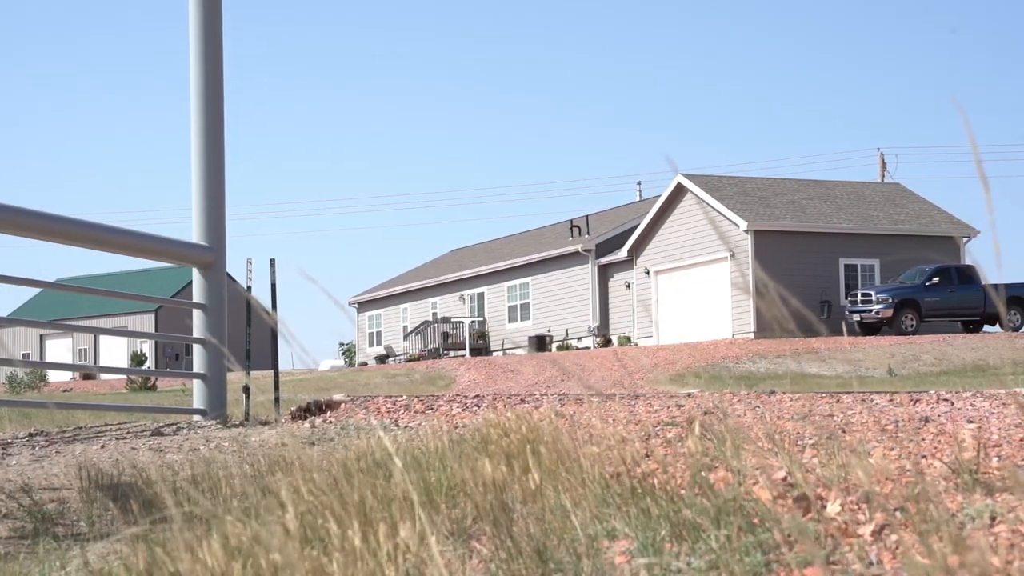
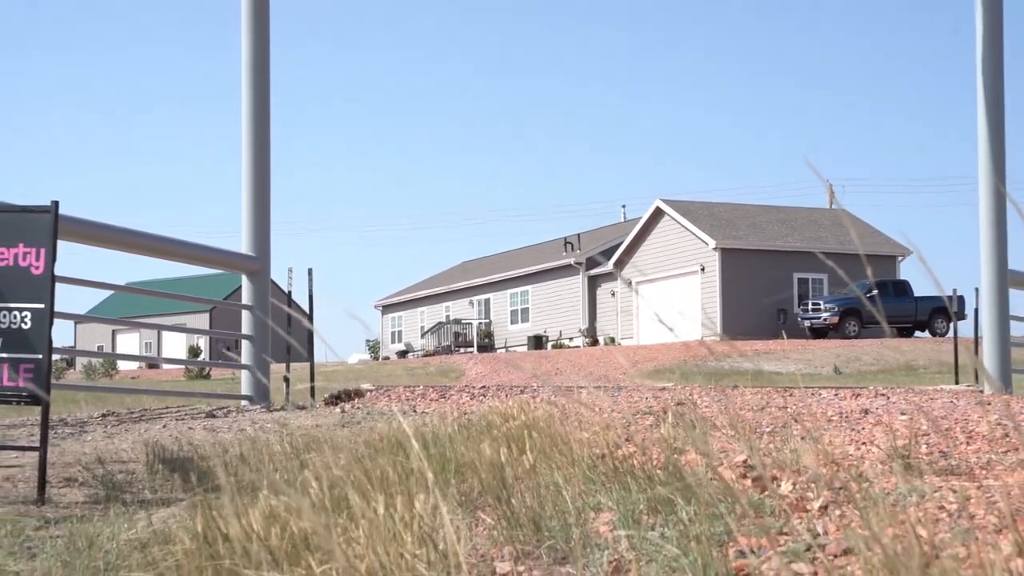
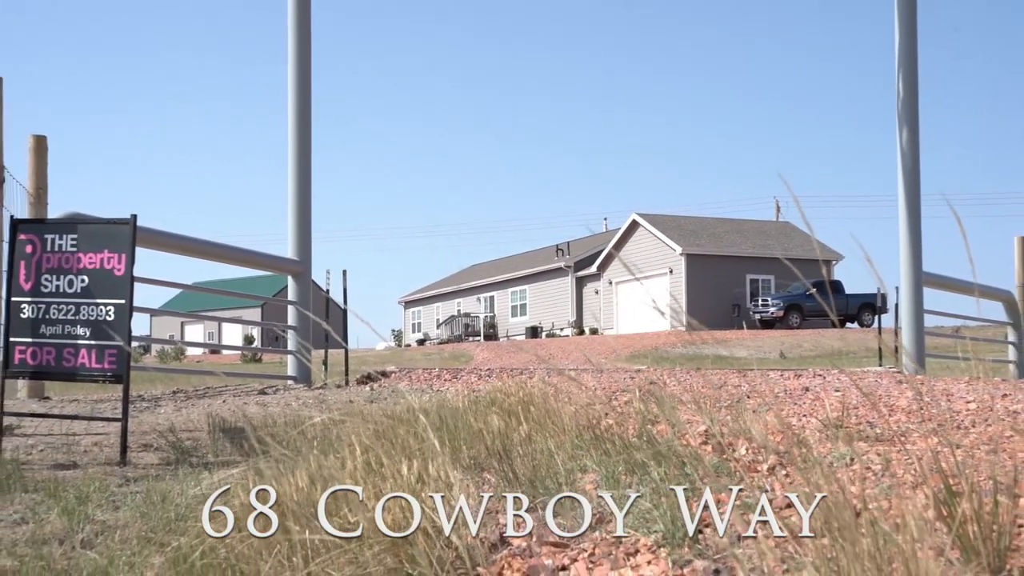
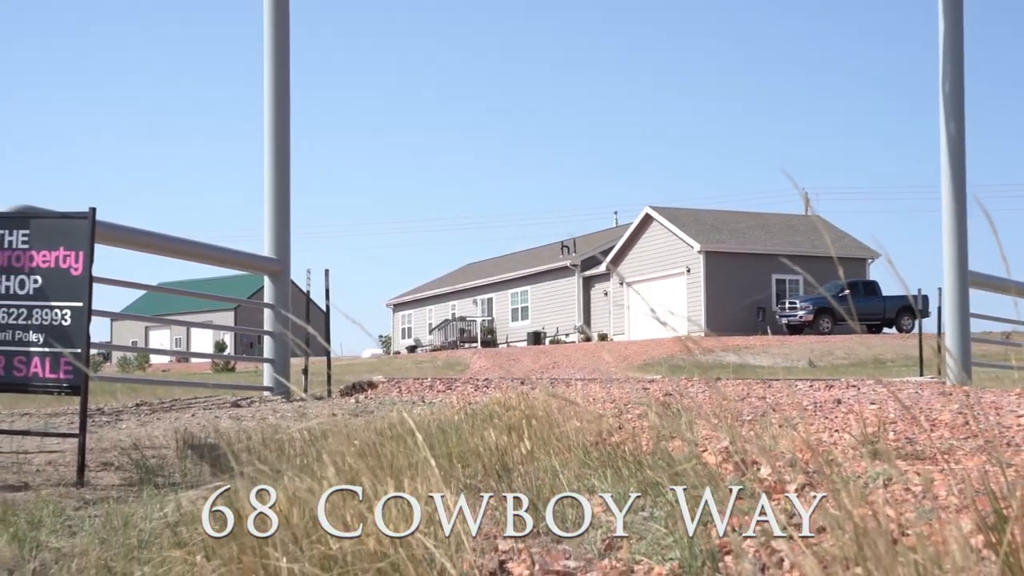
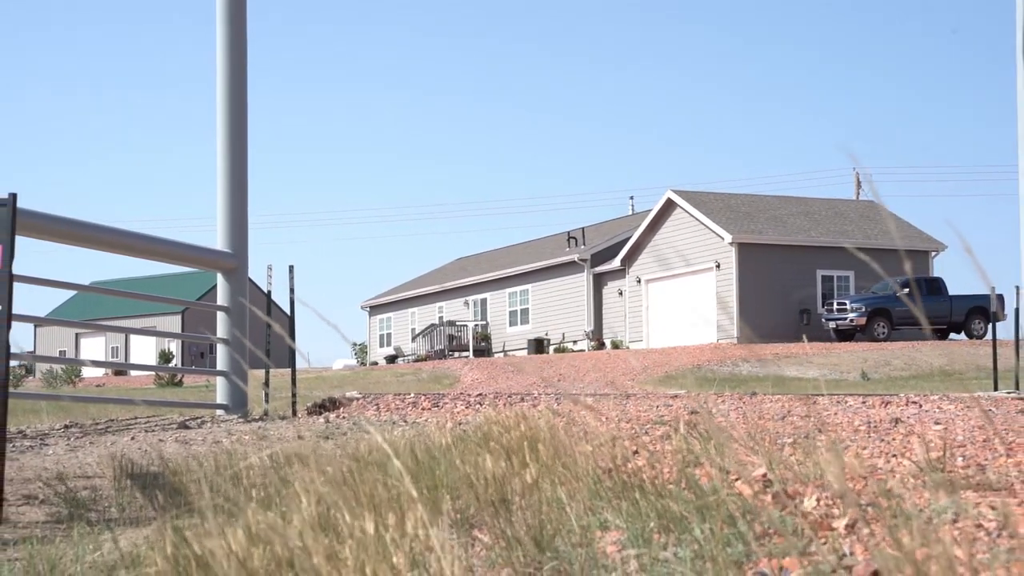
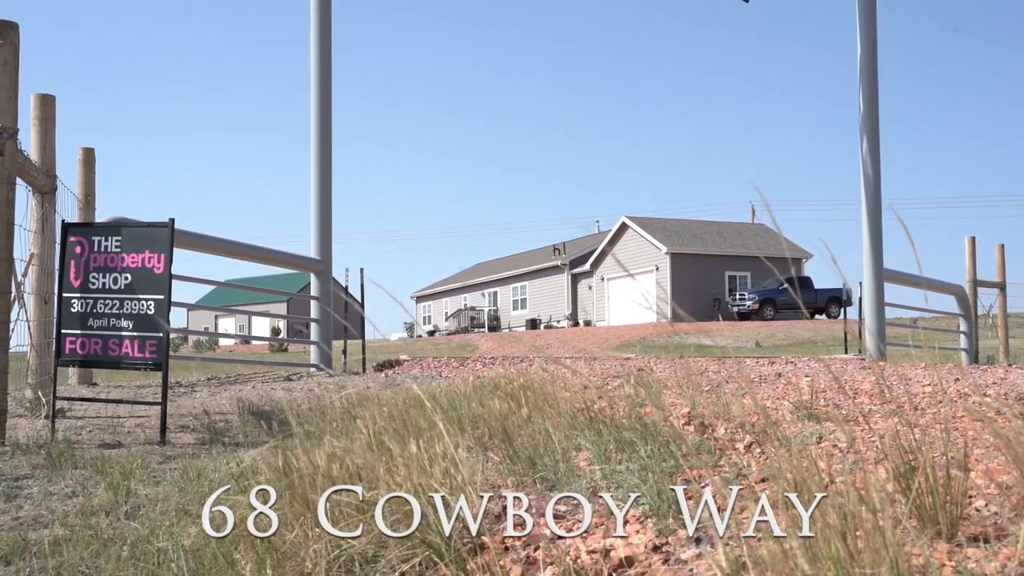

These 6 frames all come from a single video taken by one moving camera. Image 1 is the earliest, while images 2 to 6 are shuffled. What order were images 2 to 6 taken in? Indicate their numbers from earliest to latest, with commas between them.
5, 2, 4, 3, 6
